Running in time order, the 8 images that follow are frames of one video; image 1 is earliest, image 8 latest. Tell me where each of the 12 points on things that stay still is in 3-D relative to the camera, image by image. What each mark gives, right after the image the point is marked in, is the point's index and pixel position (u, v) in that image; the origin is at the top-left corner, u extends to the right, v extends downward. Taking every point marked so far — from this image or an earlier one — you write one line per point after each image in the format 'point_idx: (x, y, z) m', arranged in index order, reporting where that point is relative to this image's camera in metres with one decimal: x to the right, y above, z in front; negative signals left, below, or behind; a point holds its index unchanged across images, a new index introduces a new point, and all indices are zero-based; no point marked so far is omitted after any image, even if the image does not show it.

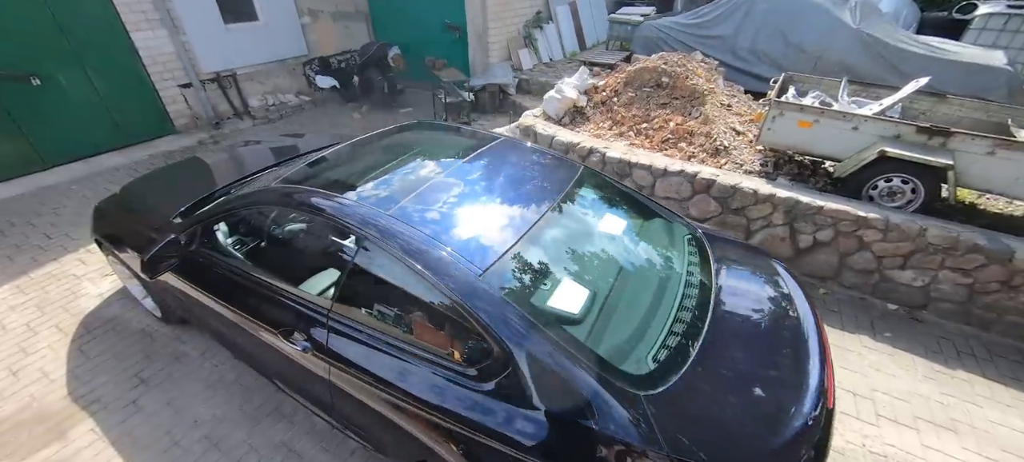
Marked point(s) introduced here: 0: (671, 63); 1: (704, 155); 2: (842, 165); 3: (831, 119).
0: (+2.2, +2.3, +5.1) m
1: (+2.2, +0.9, +4.3) m
2: (+3.0, +0.6, +3.4) m
3: (+2.9, +1.0, +3.4) m
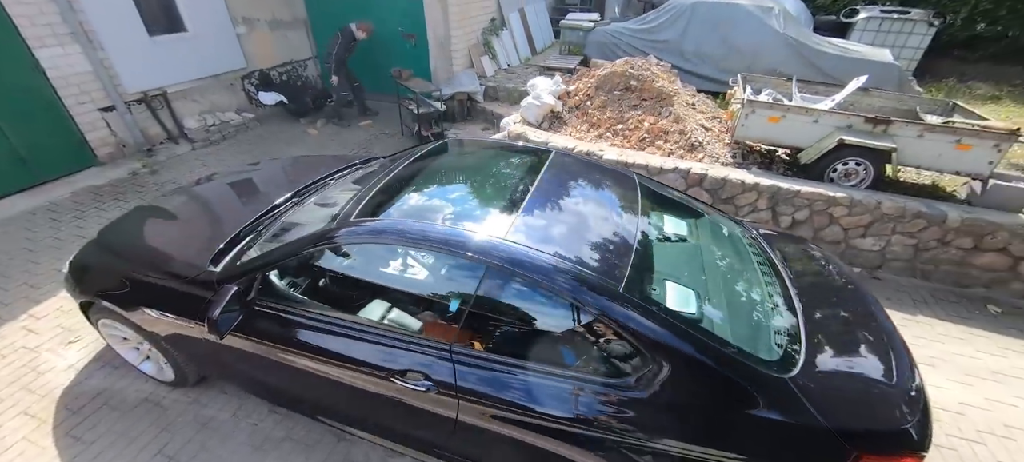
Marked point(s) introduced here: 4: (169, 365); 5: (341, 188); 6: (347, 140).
0: (+1.8, +2.4, +5.5) m
1: (+2.1, +1.0, +4.7) m
2: (+3.1, +0.8, +4.0) m
3: (+2.9, +1.2, +3.9) m
4: (-2.1, -0.8, +2.3) m
5: (-1.2, +0.3, +2.6) m
6: (-2.7, +1.5, +6.1) m
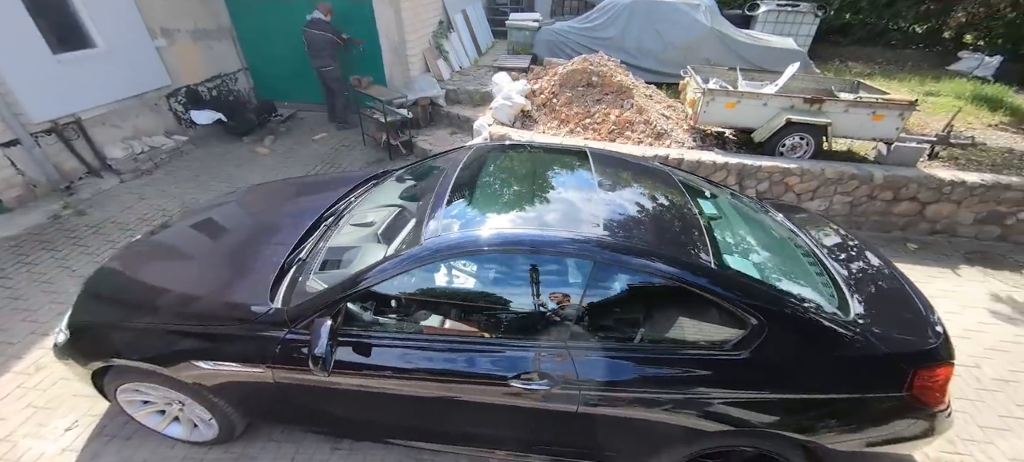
0: (+1.3, +2.6, +5.8) m
1: (+1.8, +1.2, +5.1) m
2: (+3.0, +1.2, +4.6) m
3: (+2.8, +1.5, +4.4) m
4: (-1.6, -1.0, +2.1) m
5: (-0.9, +0.2, +2.5) m
6: (-3.1, +1.1, +5.7) m
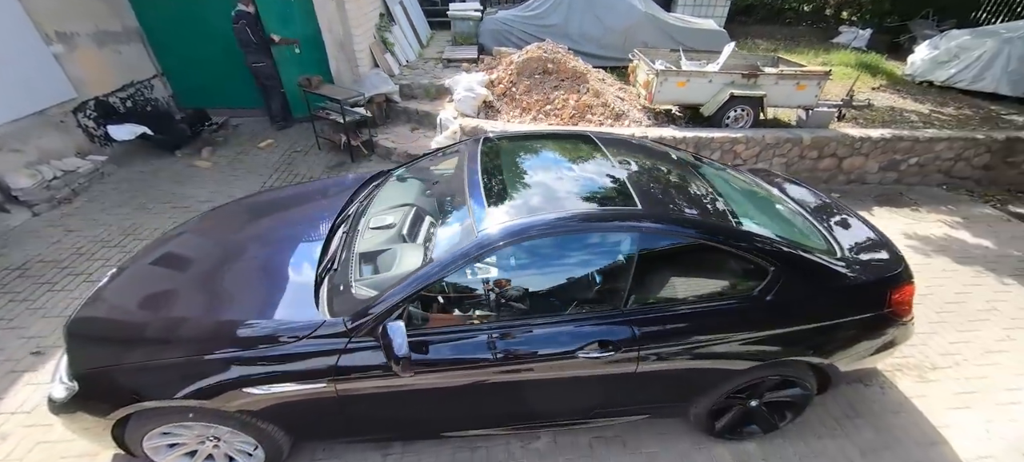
0: (+0.6, +2.8, +6.0) m
1: (+1.4, +1.6, +5.4) m
2: (+2.6, +1.6, +5.0) m
3: (+2.4, +1.9, +4.9) m
4: (-1.3, -1.1, +2.0) m
5: (-0.8, +0.1, +2.5) m
6: (-3.5, +0.9, +5.2) m
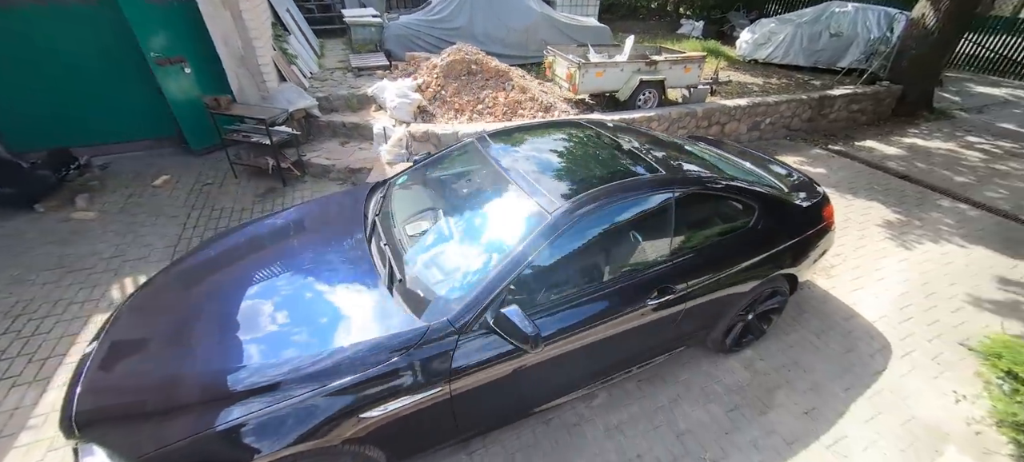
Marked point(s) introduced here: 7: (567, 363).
0: (-0.7, +2.9, +6.1) m
1: (+0.5, +1.8, +5.8) m
2: (+1.7, +2.1, +5.8) m
3: (+1.4, +2.4, +5.6) m
4: (-0.8, -1.2, +1.9) m
5: (-0.7, +0.1, +2.5) m
6: (-4.1, +0.3, +4.4) m
7: (+0.3, -0.8, +2.2) m
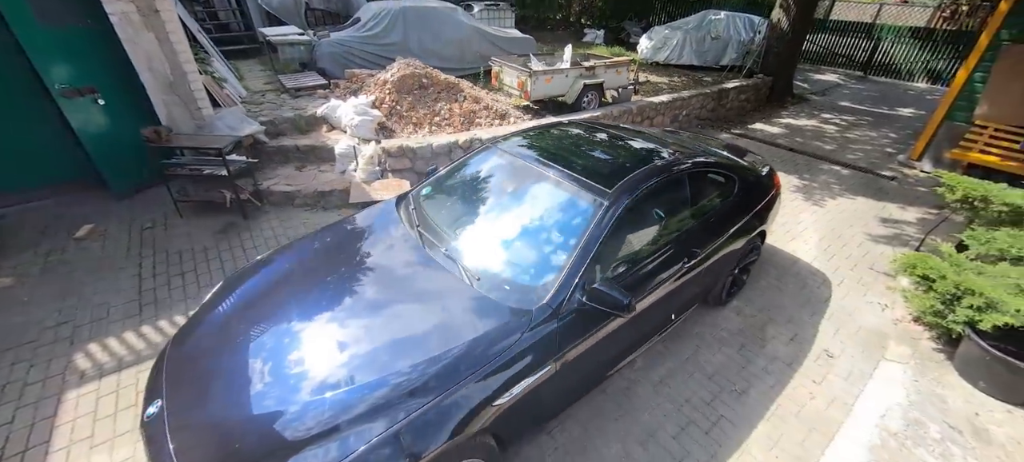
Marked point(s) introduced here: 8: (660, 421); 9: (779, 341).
0: (-1.6, +2.7, +6.2) m
1: (-0.2, +1.8, +6.0) m
2: (+0.9, +2.2, +6.3) m
3: (+0.7, +2.5, +6.0) m
4: (-0.2, -1.3, +1.9) m
5: (-0.4, +0.1, +2.5) m
6: (-4.1, -0.3, +3.8) m
7: (+0.7, -0.7, +2.5) m
8: (+1.0, -1.3, +2.5) m
9: (+2.2, -0.9, +3.2) m
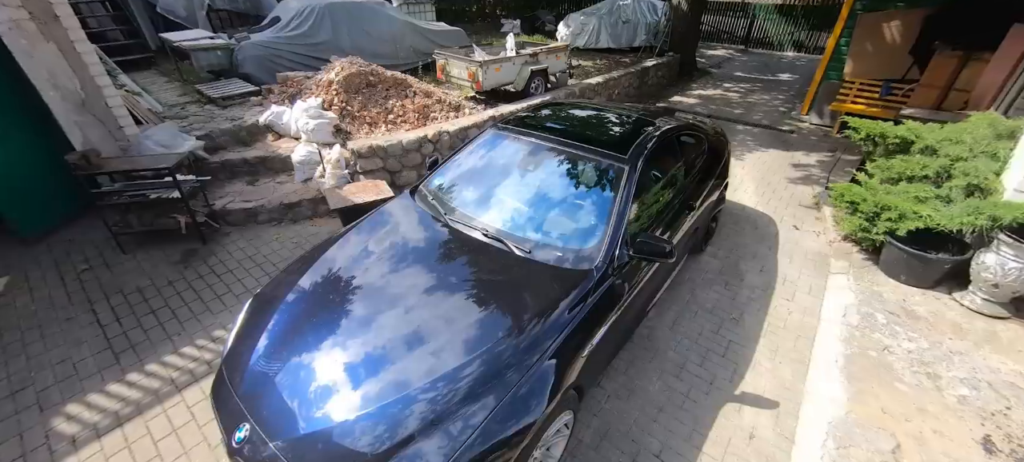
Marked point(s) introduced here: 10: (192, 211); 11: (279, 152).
0: (-2.4, +2.6, +5.9) m
1: (-0.9, +1.9, +6.0) m
2: (+0.1, +2.5, +6.5) m
3: (-0.1, +2.7, +6.2) m
4: (+0.3, -1.1, +2.1) m
5: (-0.2, +0.2, +2.6) m
6: (-4.0, -0.7, +3.2) m
7: (+0.9, -0.4, +2.8) m
8: (+1.3, -0.9, +2.9) m
9: (+2.3, -0.4, +3.7) m
10: (-3.3, +0.2, +3.9) m
11: (-3.0, +1.0, +4.9) m
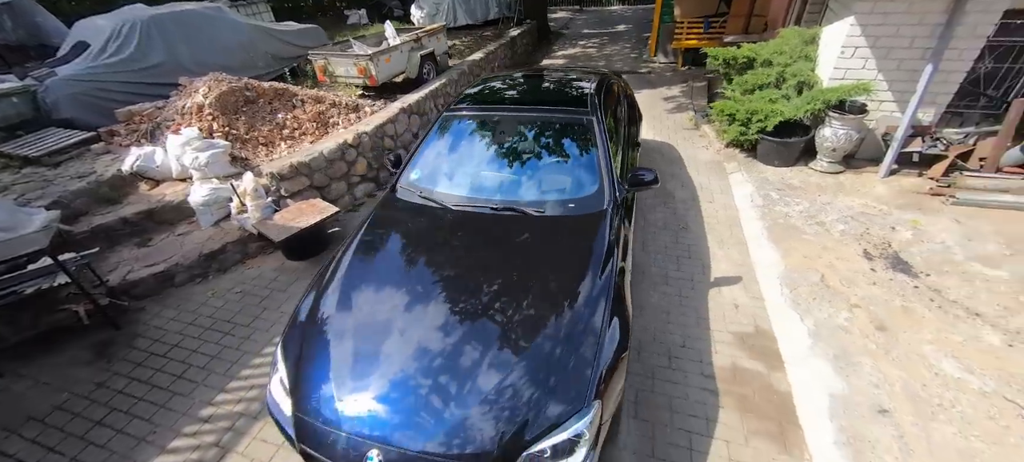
0: (-3.8, +2.0, +5.1) m
1: (-2.3, +1.7, +5.7) m
2: (-1.7, +2.6, +6.3) m
3: (-1.8, +2.8, +5.9) m
4: (+0.7, -0.8, +2.4) m
5: (-0.3, +0.3, +2.7) m
6: (-3.7, -1.6, +2.3) m
7: (+0.9, +0.1, +3.2) m
8: (+1.4, -0.3, +3.4) m
9: (+1.9, +0.5, +4.4) m
10: (-3.5, -0.5, +3.1) m
11: (-3.7, +0.3, +4.1) m
